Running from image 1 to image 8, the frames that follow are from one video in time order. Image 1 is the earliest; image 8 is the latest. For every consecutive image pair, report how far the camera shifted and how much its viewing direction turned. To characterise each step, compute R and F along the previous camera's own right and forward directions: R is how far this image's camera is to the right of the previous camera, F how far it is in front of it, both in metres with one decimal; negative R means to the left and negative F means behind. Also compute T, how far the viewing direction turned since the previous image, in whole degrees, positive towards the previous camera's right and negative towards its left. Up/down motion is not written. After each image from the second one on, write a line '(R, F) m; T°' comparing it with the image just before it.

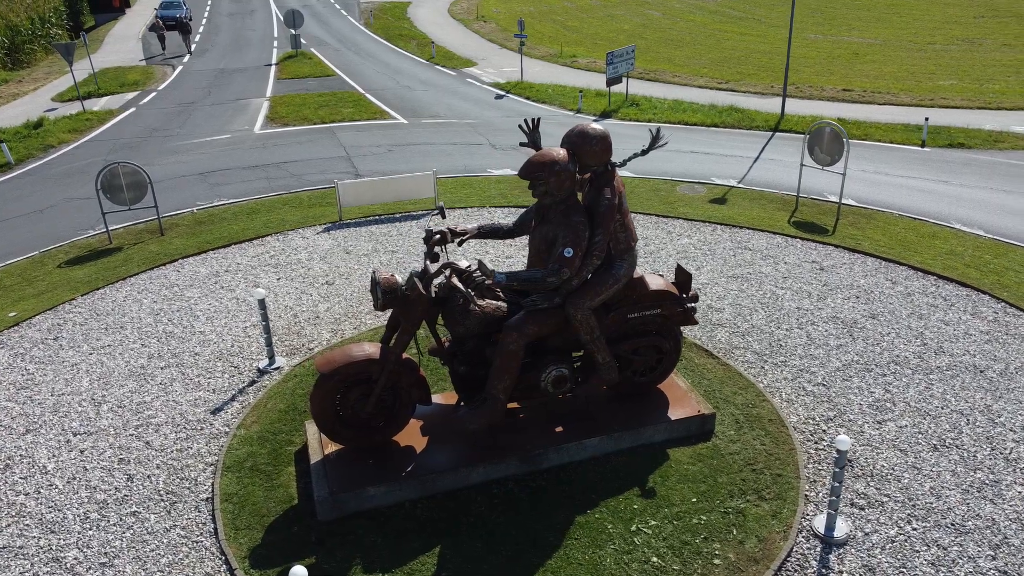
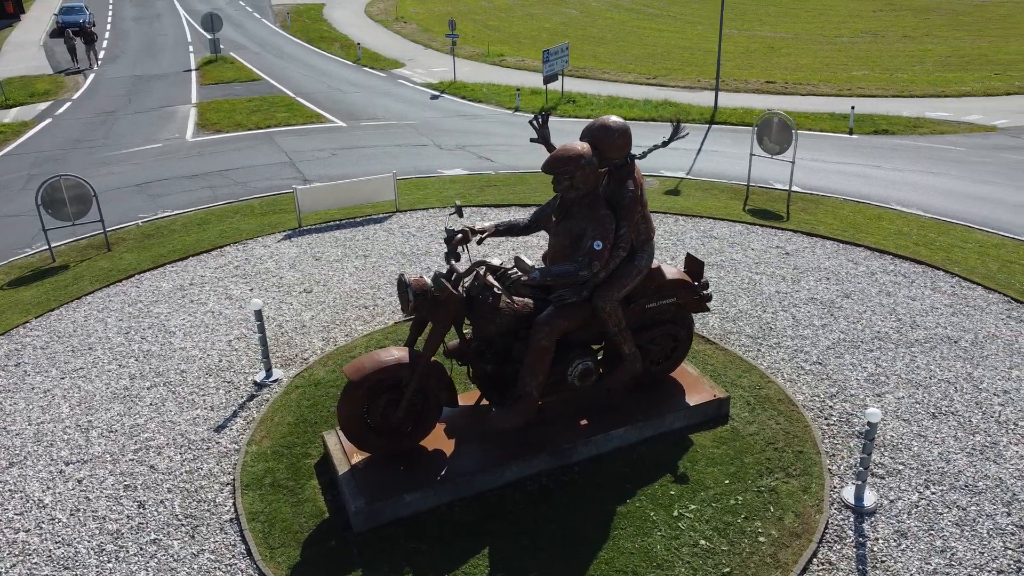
(-1.0, +0.1) m; +6°
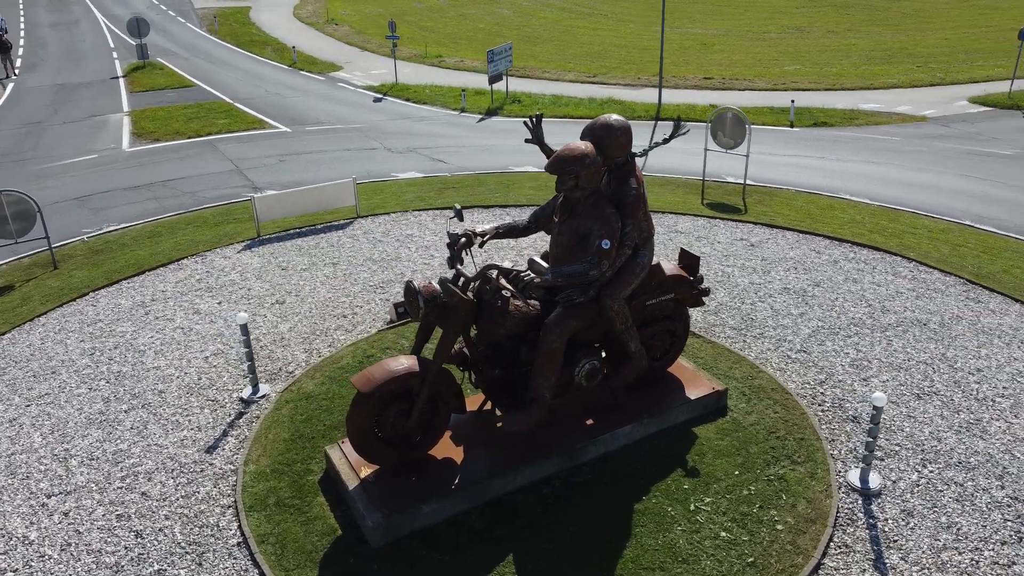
(-0.7, +0.1) m; +5°
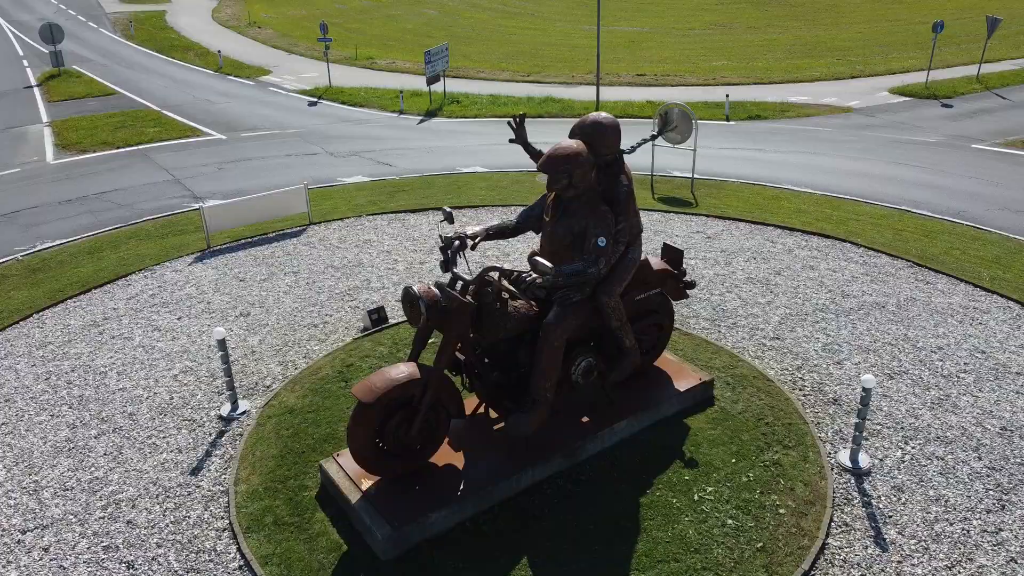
(-0.6, +0.1) m; +5°
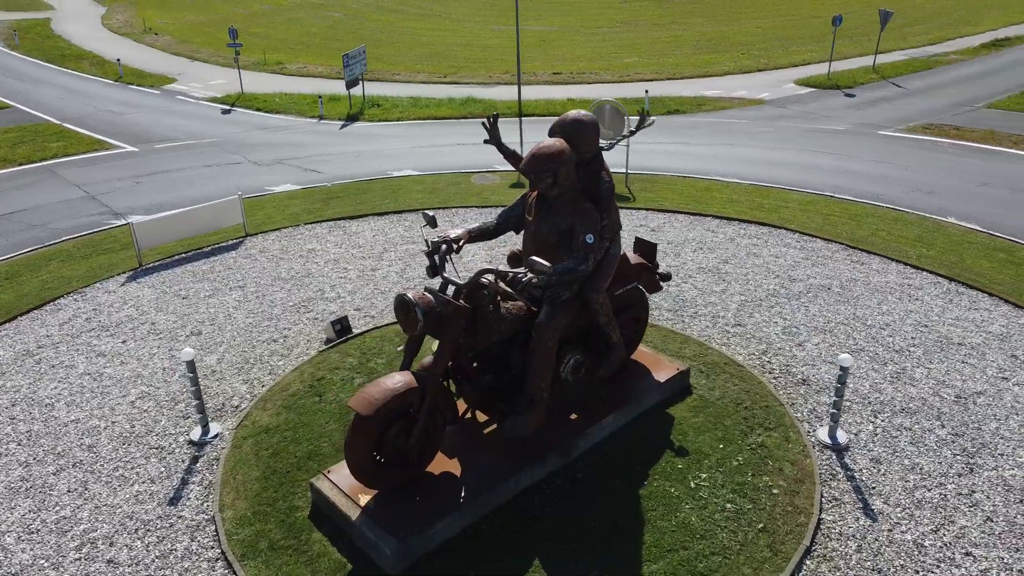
(-0.7, +0.1) m; +7°
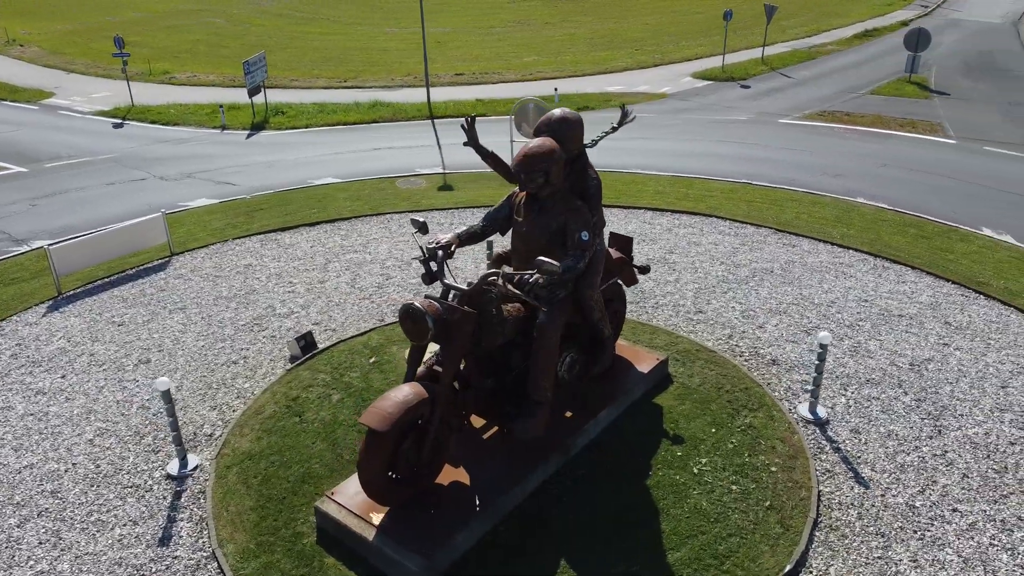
(-0.9, +0.1) m; +8°
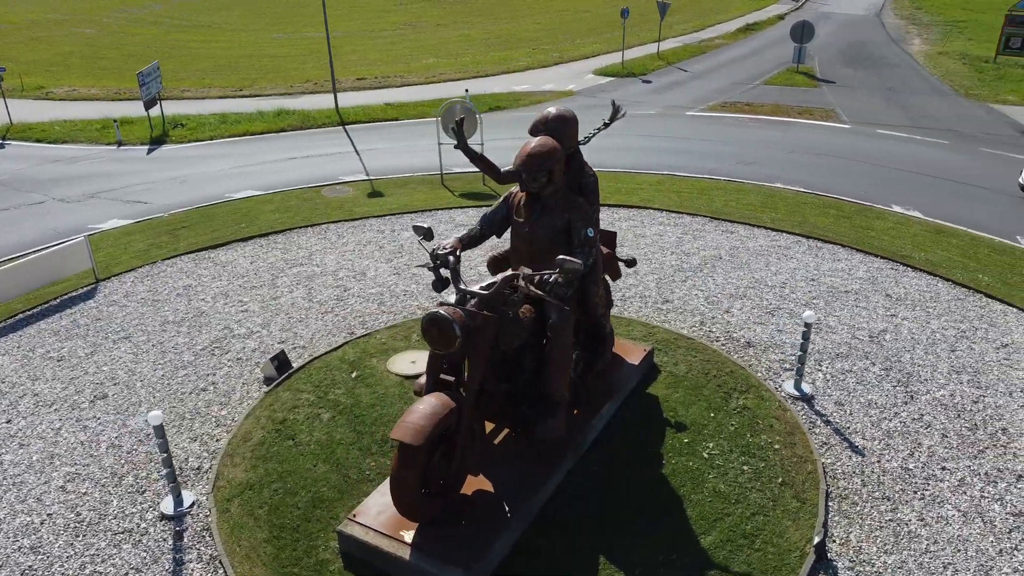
(-1.0, +0.1) m; +8°
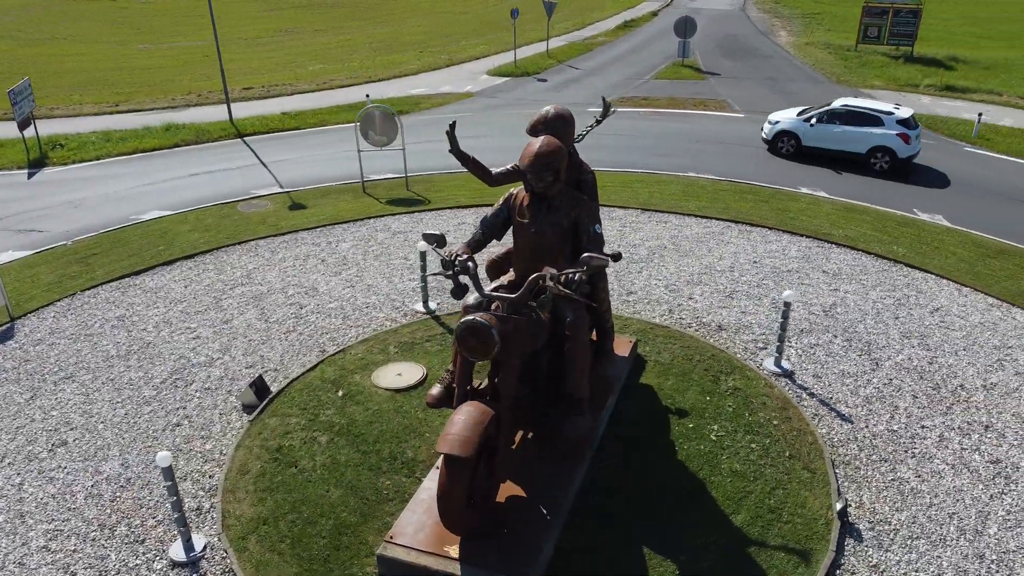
(-1.2, +0.2) m; +9°
